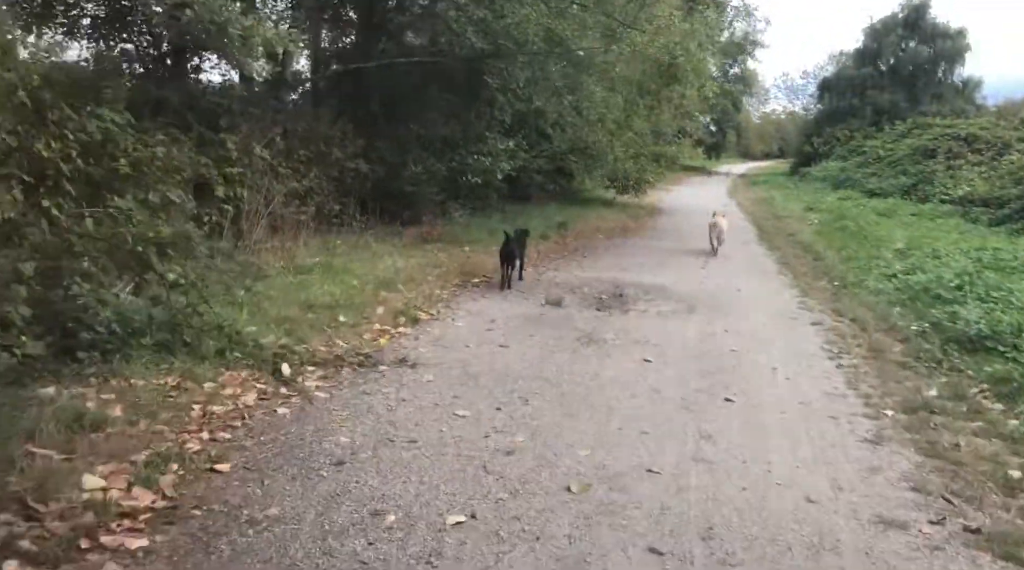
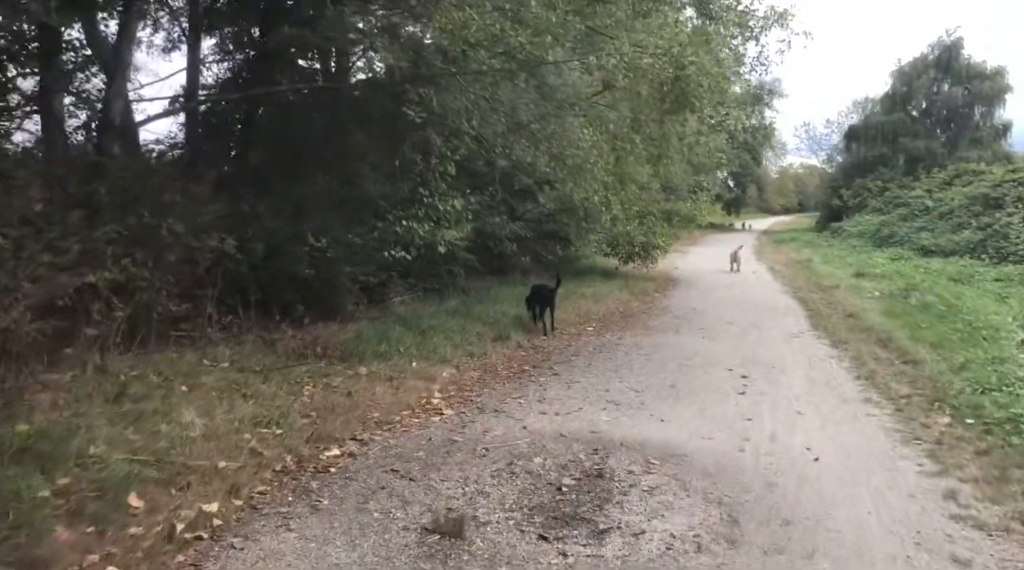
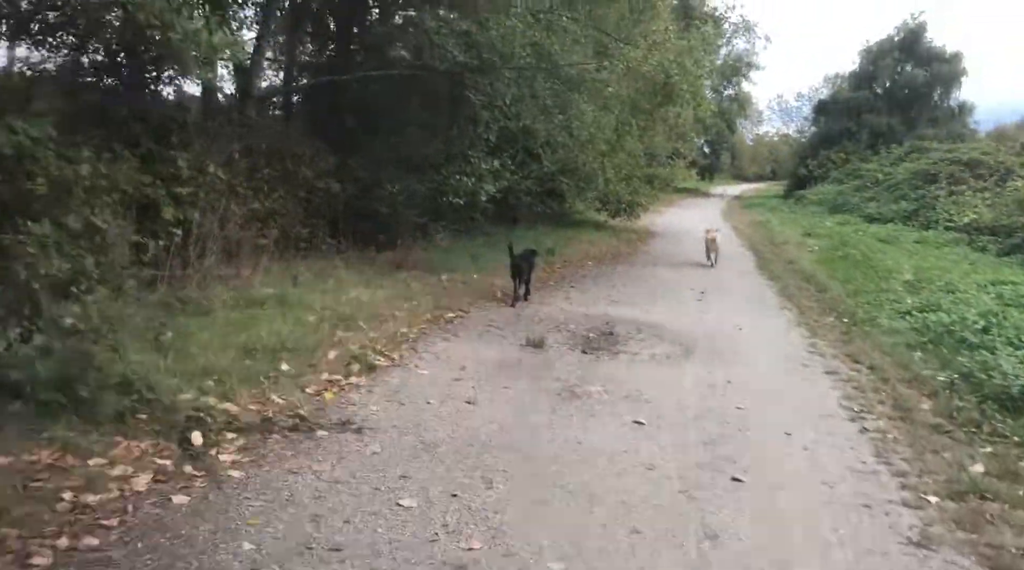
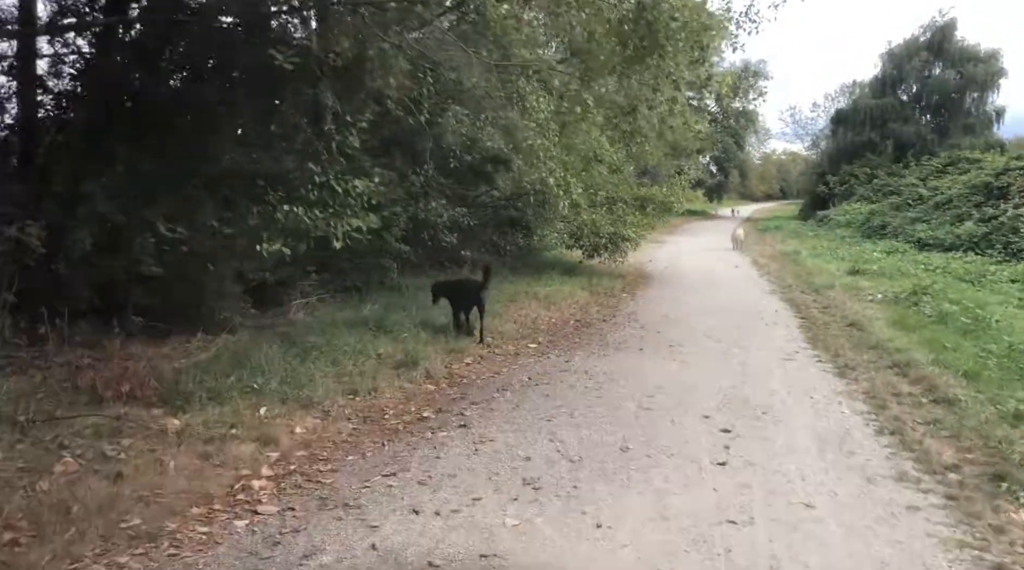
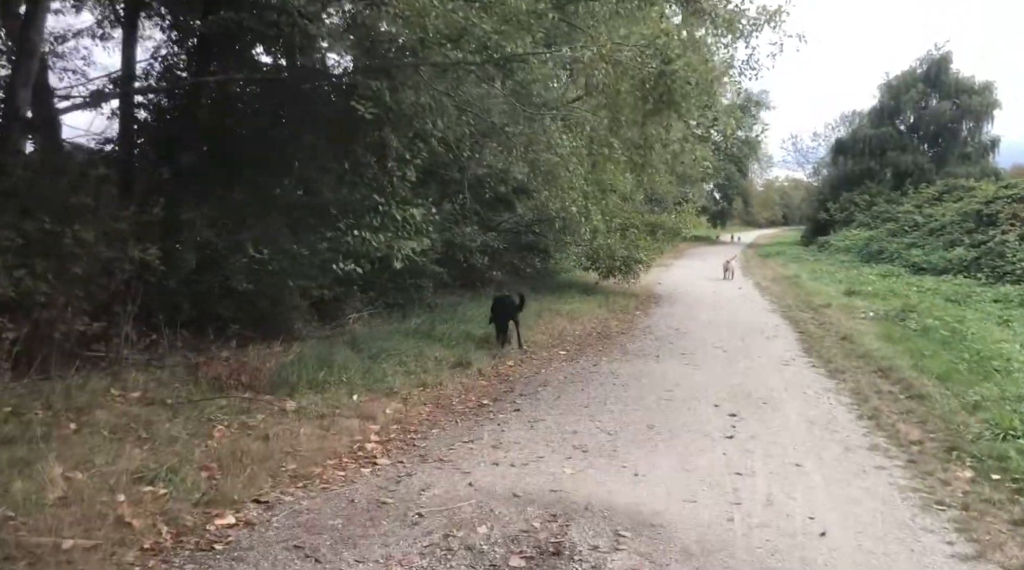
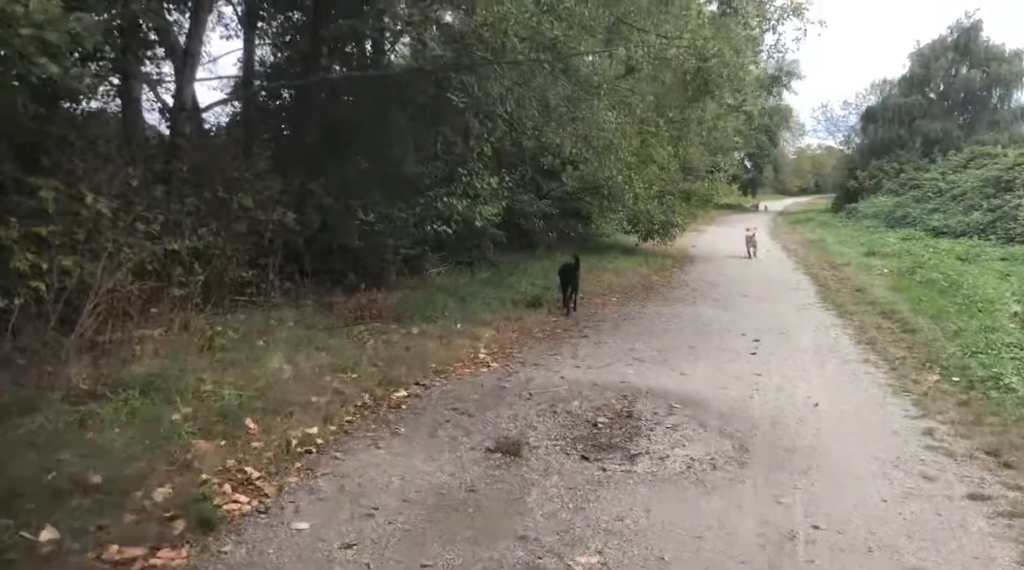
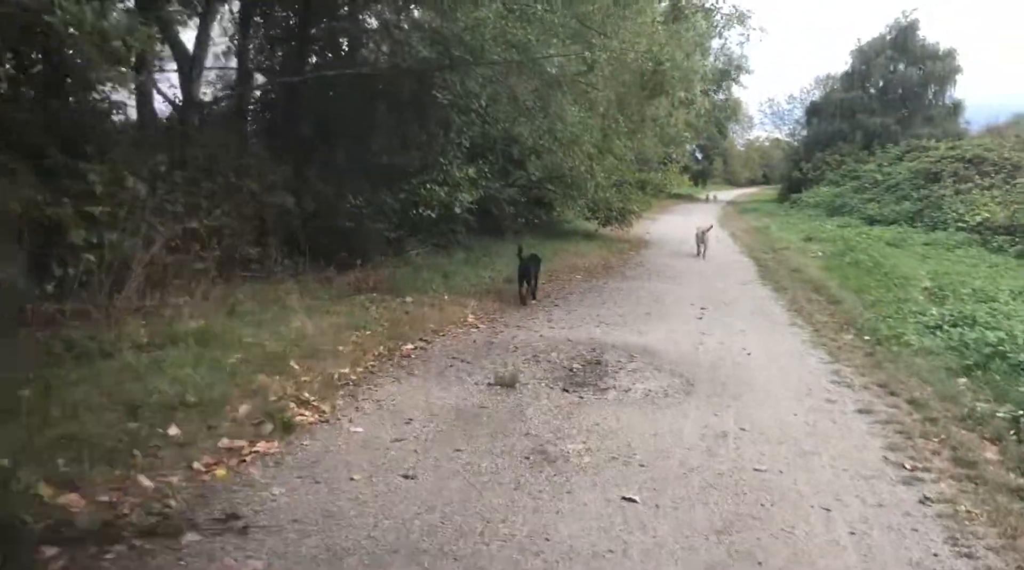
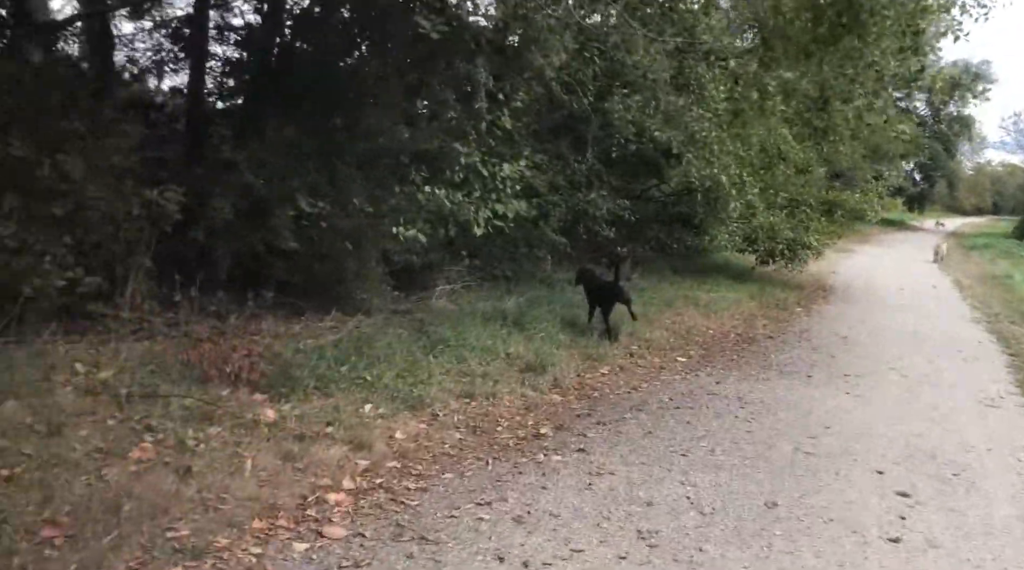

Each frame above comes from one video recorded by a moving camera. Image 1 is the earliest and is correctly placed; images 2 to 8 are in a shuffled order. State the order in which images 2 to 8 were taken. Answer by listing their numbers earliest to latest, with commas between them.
3, 7, 6, 2, 5, 4, 8
